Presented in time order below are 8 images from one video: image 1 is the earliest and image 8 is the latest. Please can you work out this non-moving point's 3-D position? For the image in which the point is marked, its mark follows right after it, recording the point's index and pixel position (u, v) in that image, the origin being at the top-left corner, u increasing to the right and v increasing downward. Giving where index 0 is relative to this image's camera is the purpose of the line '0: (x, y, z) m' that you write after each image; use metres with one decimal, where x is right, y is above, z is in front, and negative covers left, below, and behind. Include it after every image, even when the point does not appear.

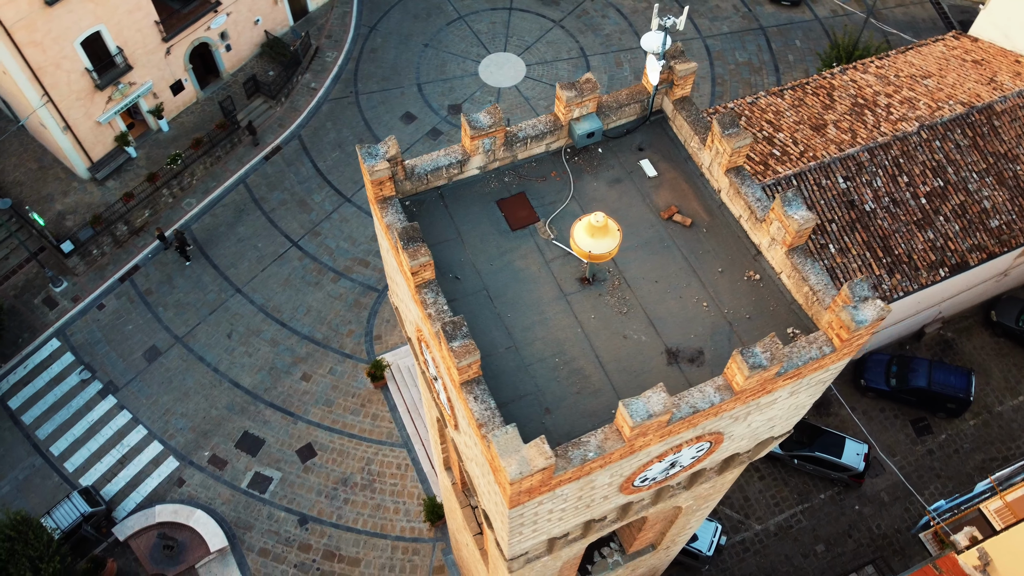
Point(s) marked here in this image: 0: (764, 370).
0: (+3.1, -1.0, +10.1) m
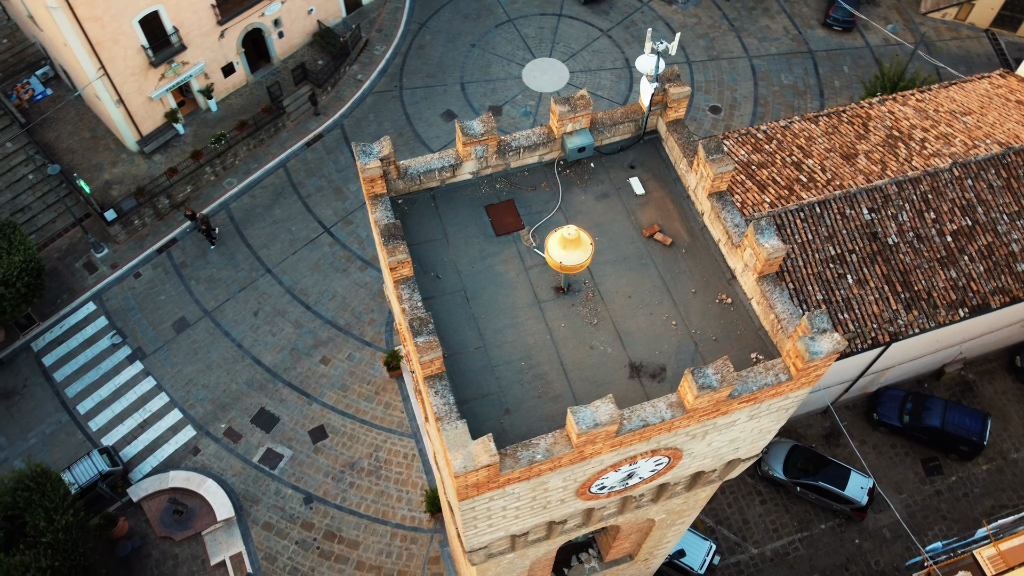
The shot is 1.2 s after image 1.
0: (+2.5, -1.3, +10.4) m
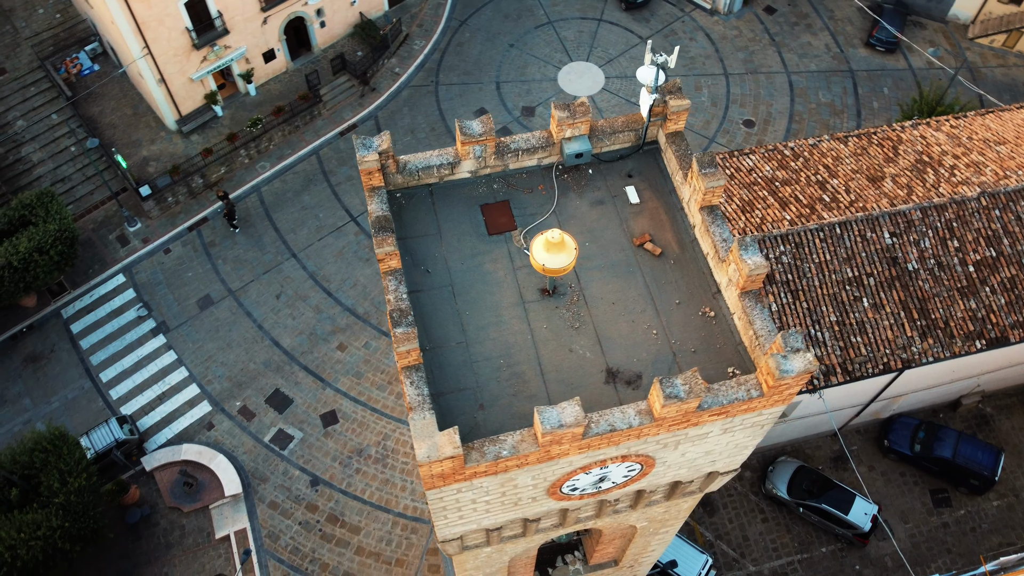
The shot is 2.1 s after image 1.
0: (+2.2, -1.5, +10.6) m
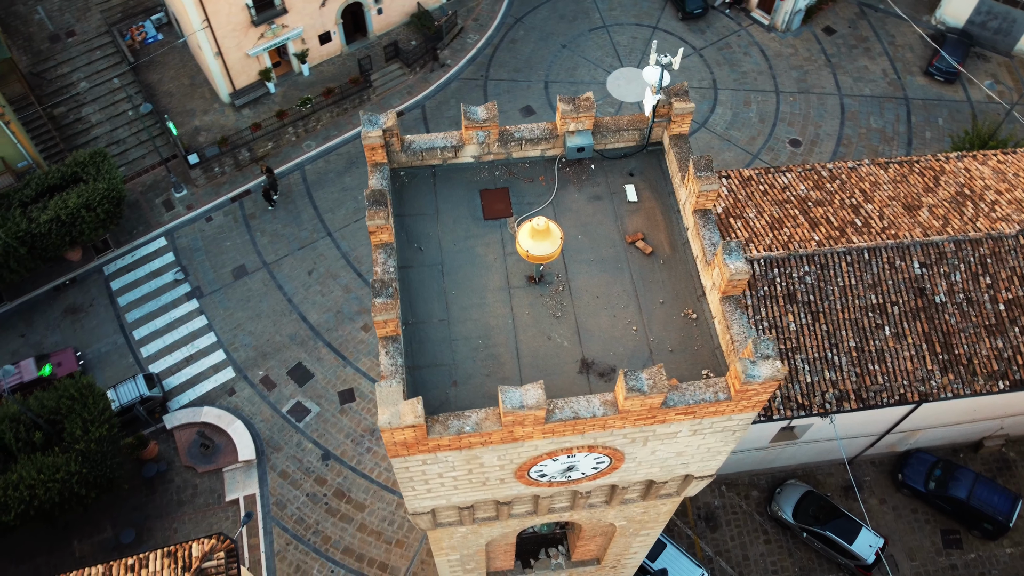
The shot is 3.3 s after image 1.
0: (+1.7, -1.4, +10.7) m
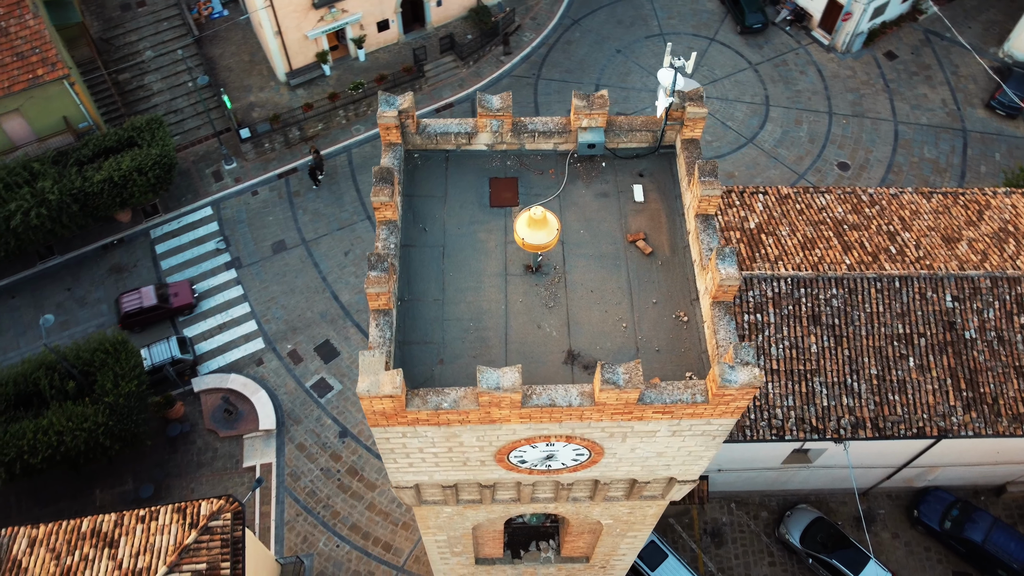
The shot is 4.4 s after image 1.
0: (+1.4, -1.4, +10.8) m
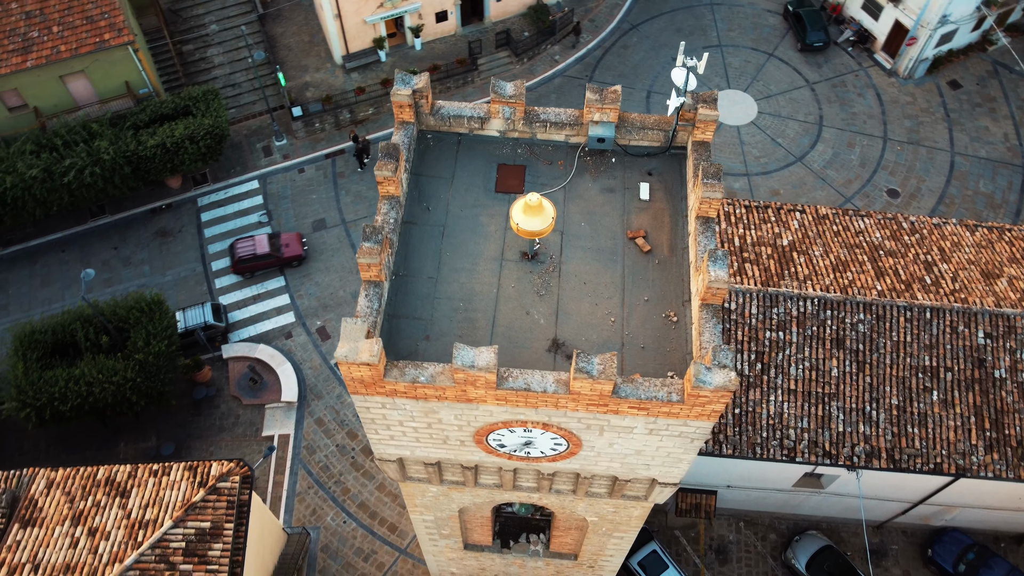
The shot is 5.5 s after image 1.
0: (+1.1, -1.2, +10.9) m
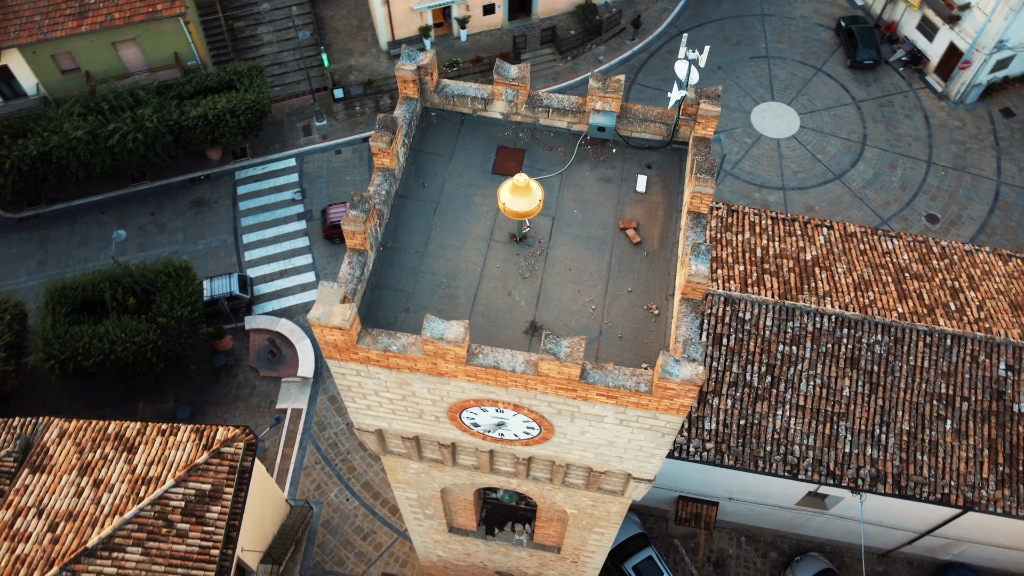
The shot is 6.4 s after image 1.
0: (+0.6, -1.0, +10.9) m
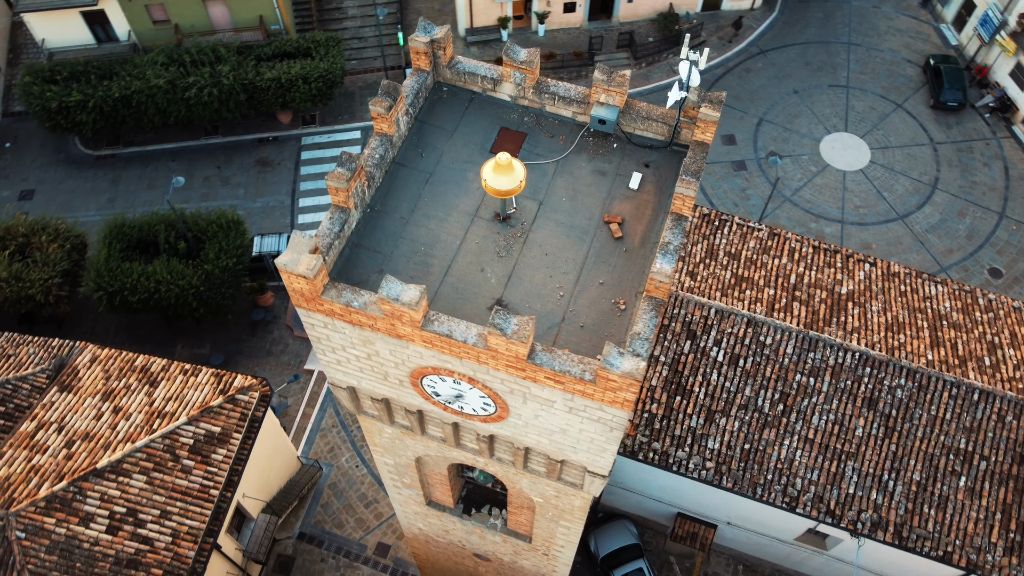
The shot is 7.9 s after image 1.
0: (-0.1, -0.7, +11.0) m
